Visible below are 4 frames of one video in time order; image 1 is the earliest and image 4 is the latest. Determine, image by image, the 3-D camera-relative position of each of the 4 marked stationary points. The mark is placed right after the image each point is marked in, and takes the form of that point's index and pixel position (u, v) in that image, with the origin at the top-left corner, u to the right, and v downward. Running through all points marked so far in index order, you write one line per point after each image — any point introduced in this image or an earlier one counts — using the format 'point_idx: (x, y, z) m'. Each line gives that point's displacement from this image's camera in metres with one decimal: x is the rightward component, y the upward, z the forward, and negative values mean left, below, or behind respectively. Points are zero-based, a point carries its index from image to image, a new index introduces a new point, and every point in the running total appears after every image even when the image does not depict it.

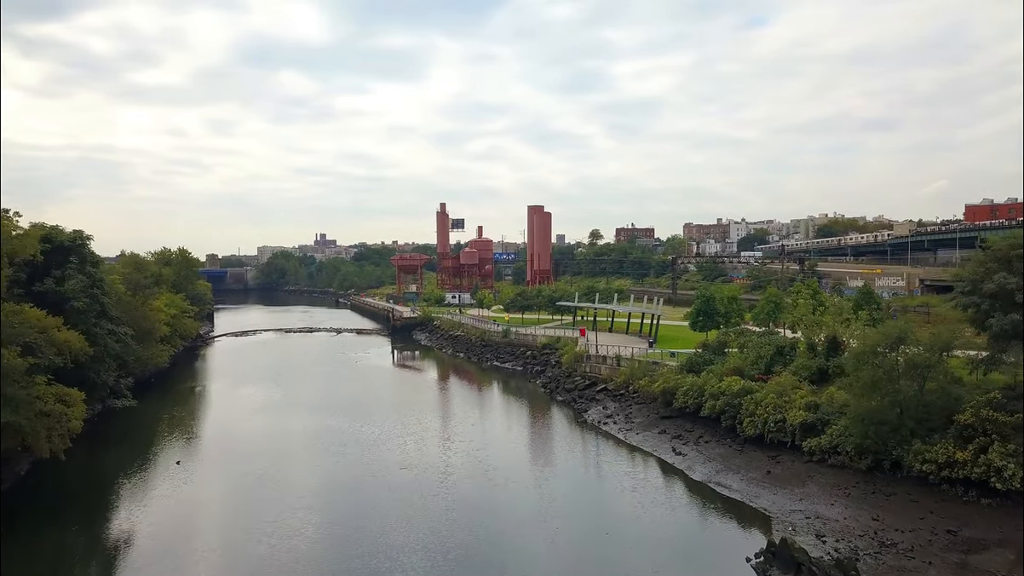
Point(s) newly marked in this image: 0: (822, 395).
0: (+8.9, -3.1, +19.4) m
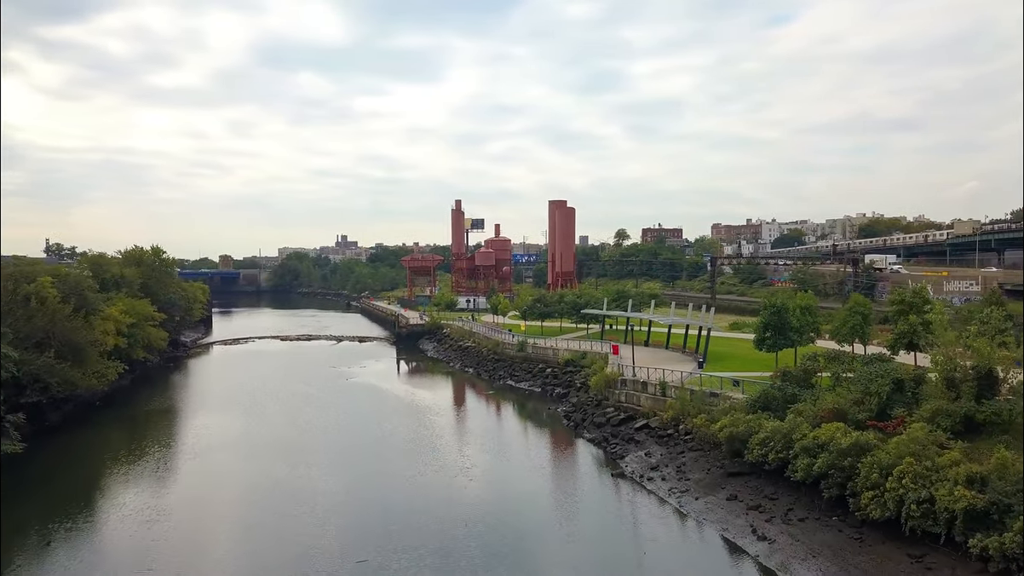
0: (+9.1, -3.3, +12.9) m
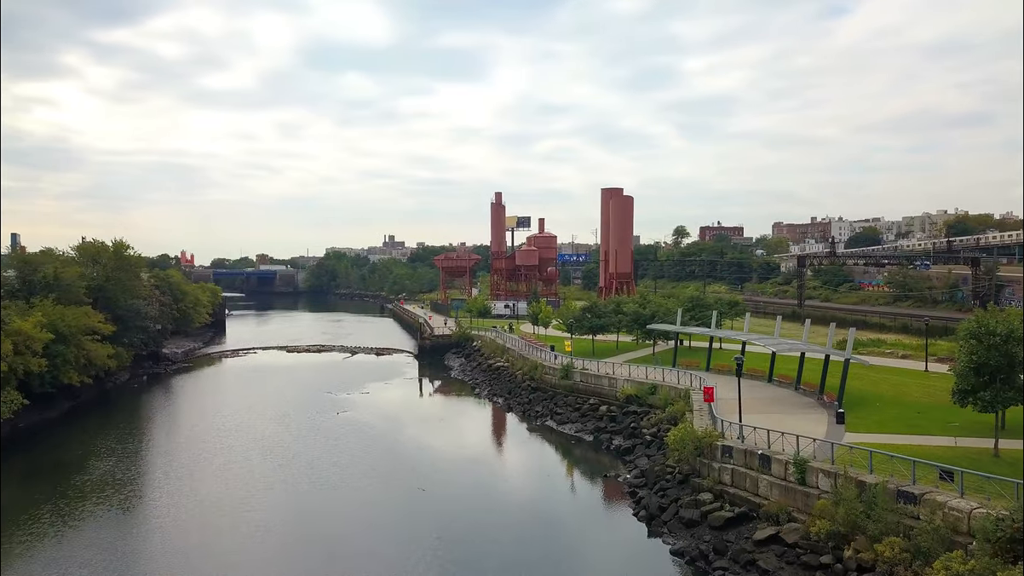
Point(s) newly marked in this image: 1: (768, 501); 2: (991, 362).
0: (+9.0, -3.6, +3.5) m
1: (+5.1, -4.3, +13.7) m
2: (+9.5, -1.4, +13.5) m
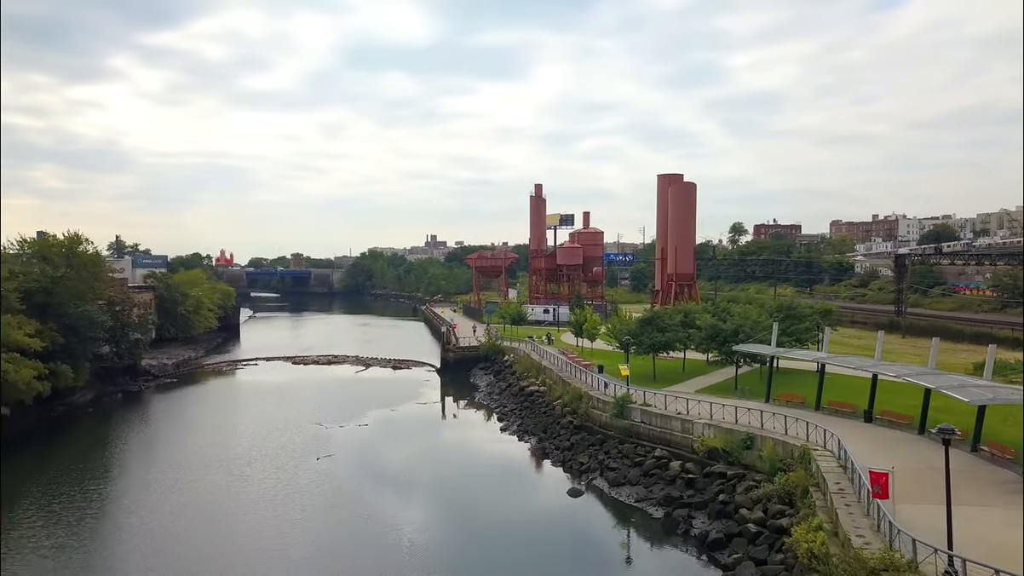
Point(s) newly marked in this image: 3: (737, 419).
0: (+8.6, -3.8, -3.9) m
1: (+5.3, -4.5, +6.6) m
2: (+9.7, -1.6, +6.1) m
3: (+5.8, -3.3, +17.3) m
